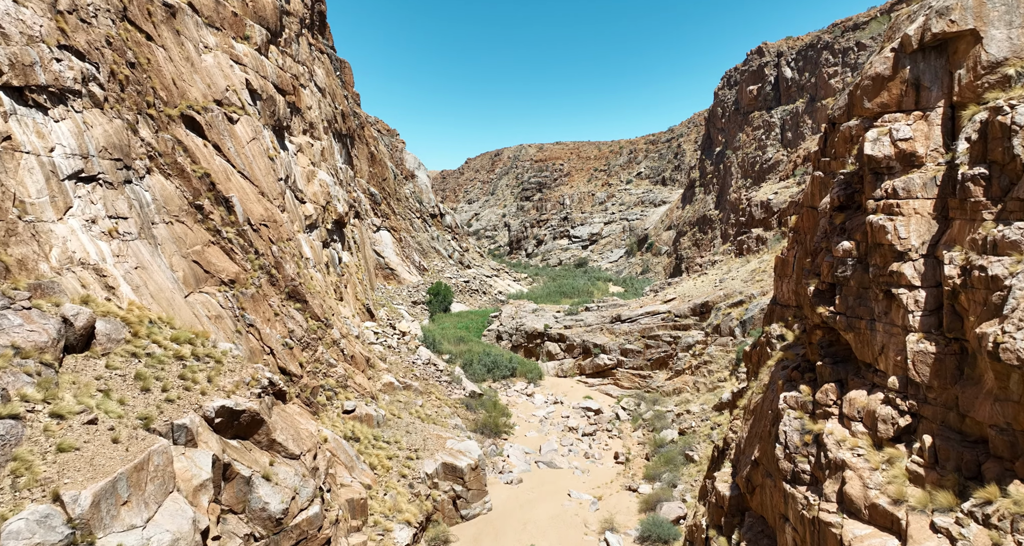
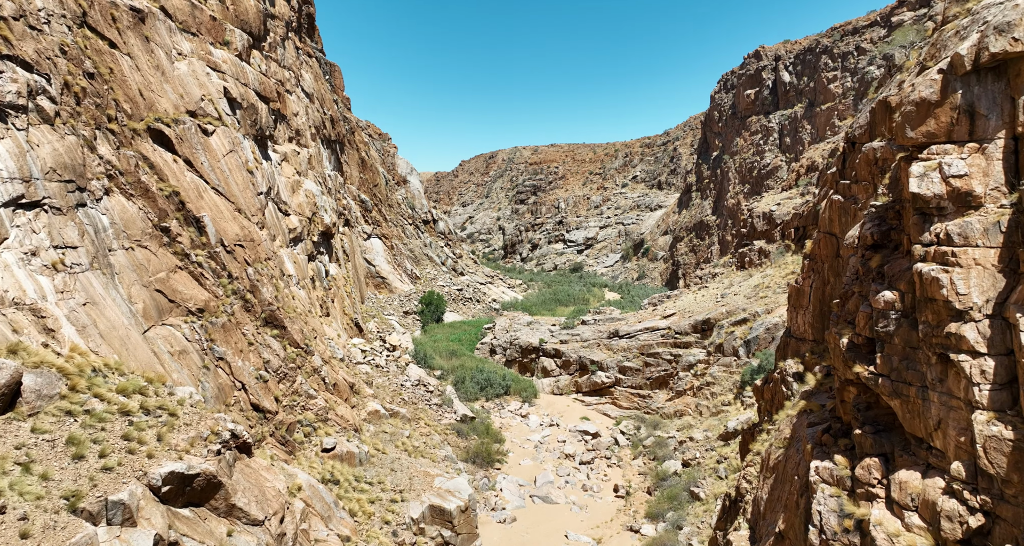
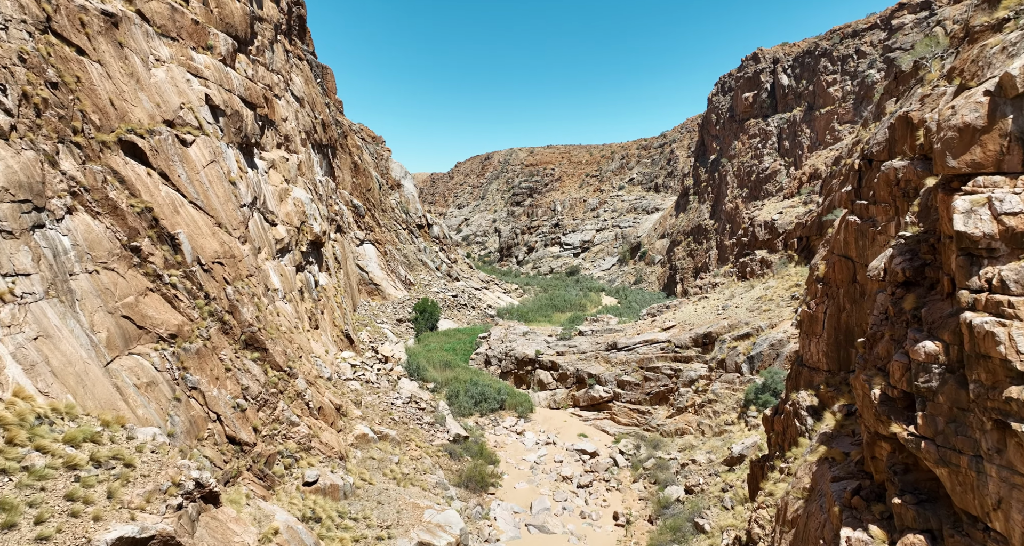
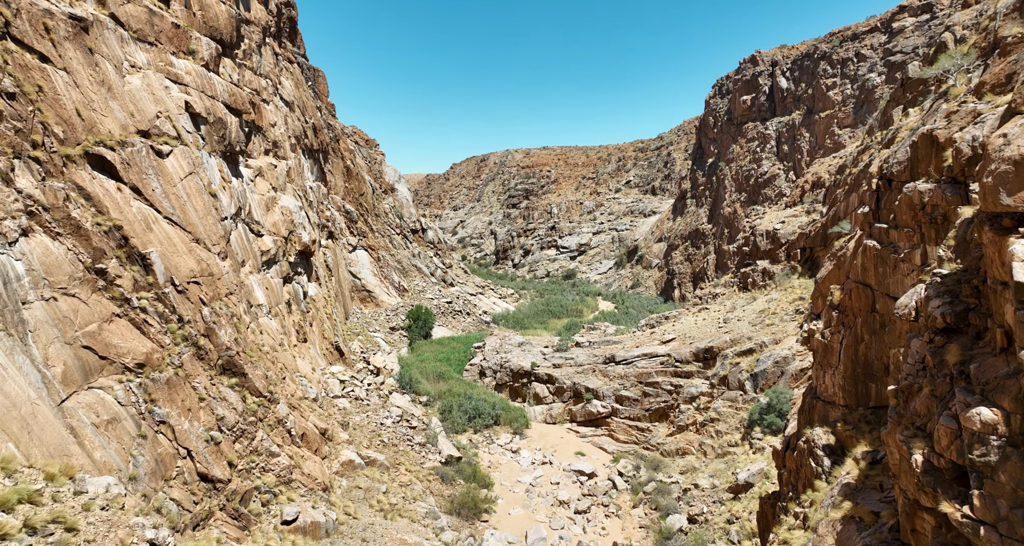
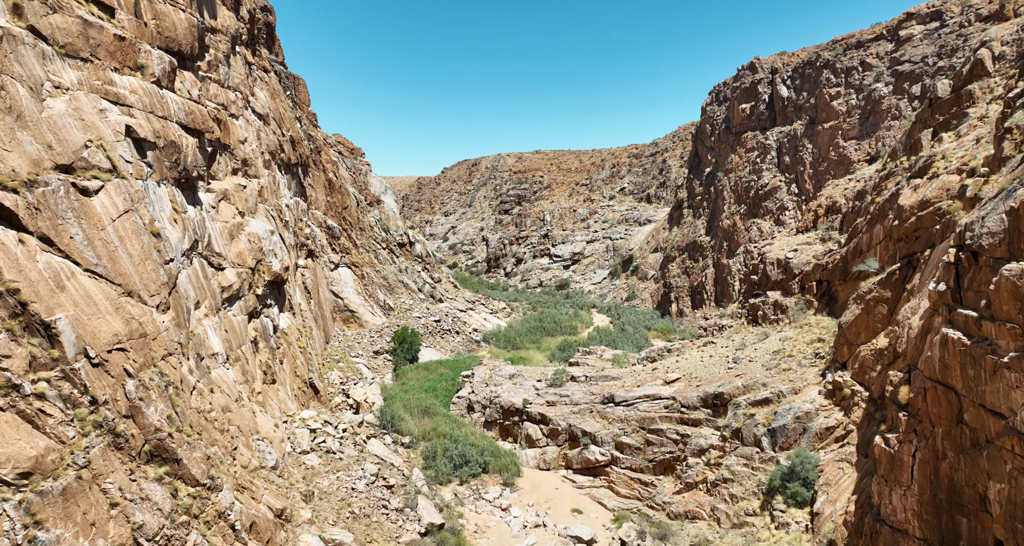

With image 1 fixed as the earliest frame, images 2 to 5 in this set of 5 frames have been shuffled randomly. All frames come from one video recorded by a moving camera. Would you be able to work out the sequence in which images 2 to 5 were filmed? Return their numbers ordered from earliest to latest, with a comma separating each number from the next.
2, 3, 4, 5
